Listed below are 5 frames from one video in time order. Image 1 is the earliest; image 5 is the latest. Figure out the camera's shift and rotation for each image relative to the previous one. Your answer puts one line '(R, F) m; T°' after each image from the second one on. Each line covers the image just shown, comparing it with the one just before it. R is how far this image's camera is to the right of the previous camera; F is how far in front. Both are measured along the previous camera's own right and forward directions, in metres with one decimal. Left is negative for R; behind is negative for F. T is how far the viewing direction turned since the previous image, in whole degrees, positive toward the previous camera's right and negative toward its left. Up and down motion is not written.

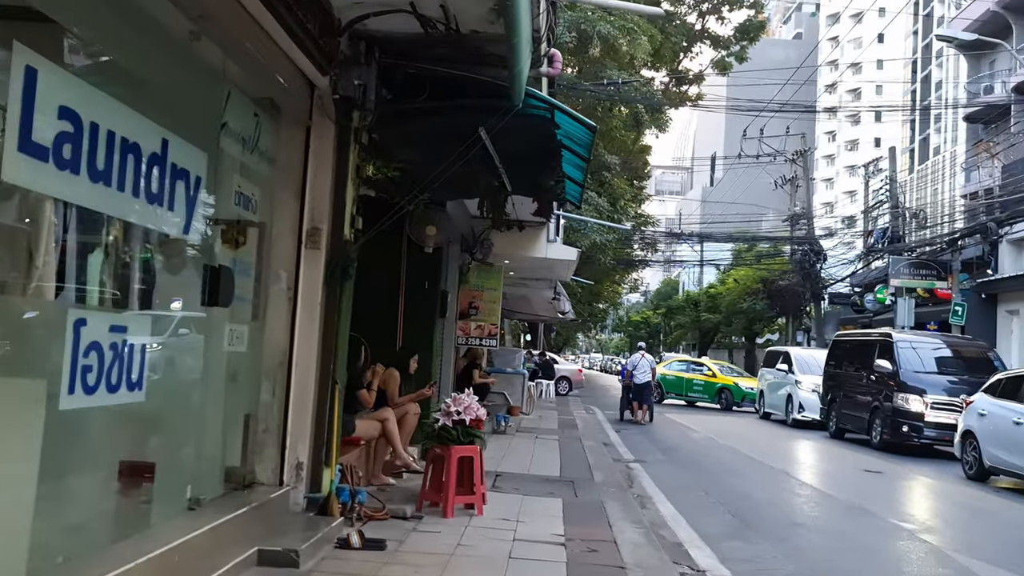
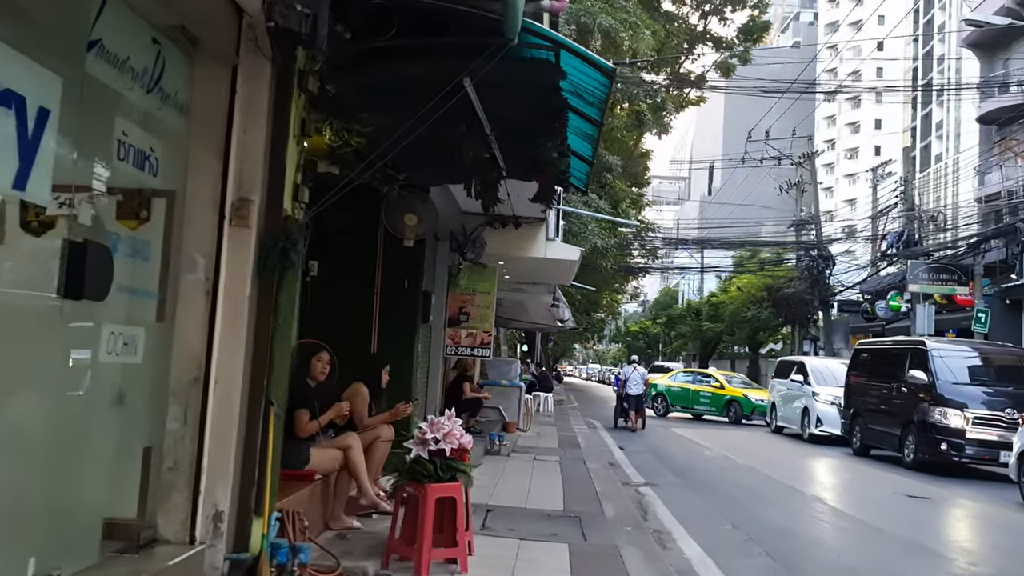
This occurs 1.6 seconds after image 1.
(0.0, +1.5) m; 0°
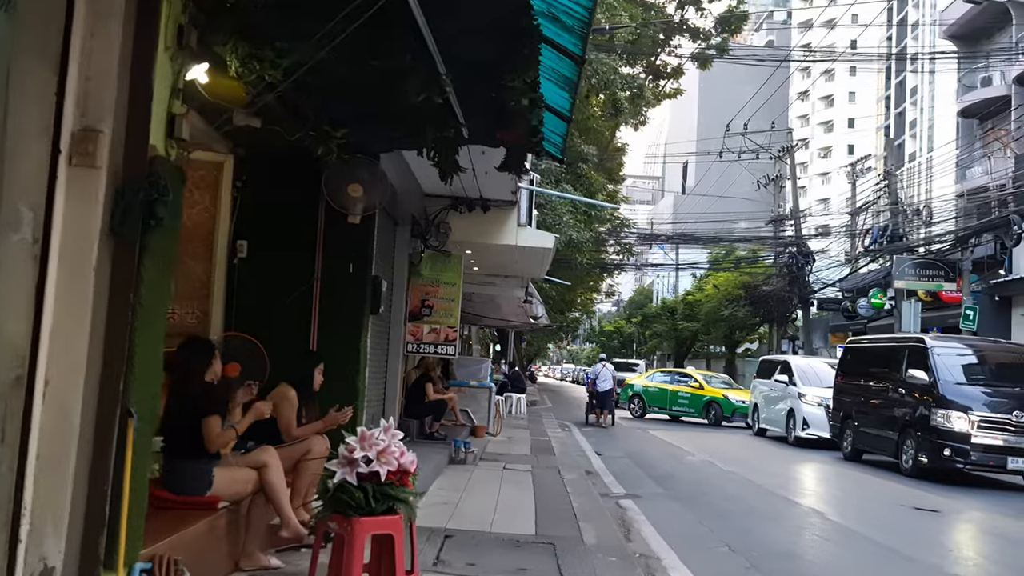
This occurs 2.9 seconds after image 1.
(+0.1, +1.2) m; +2°
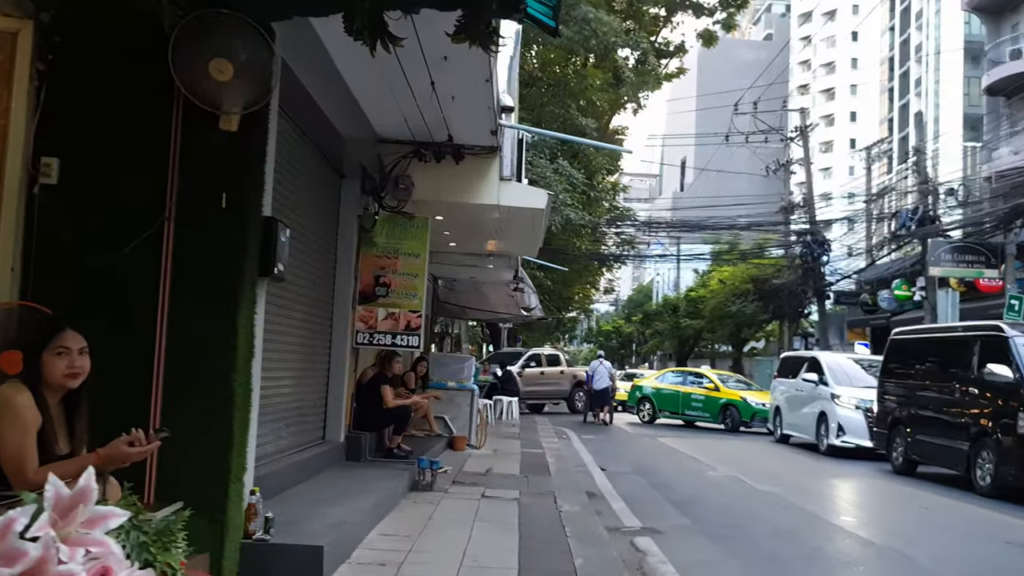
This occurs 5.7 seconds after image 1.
(+0.2, +2.7) m; 0°
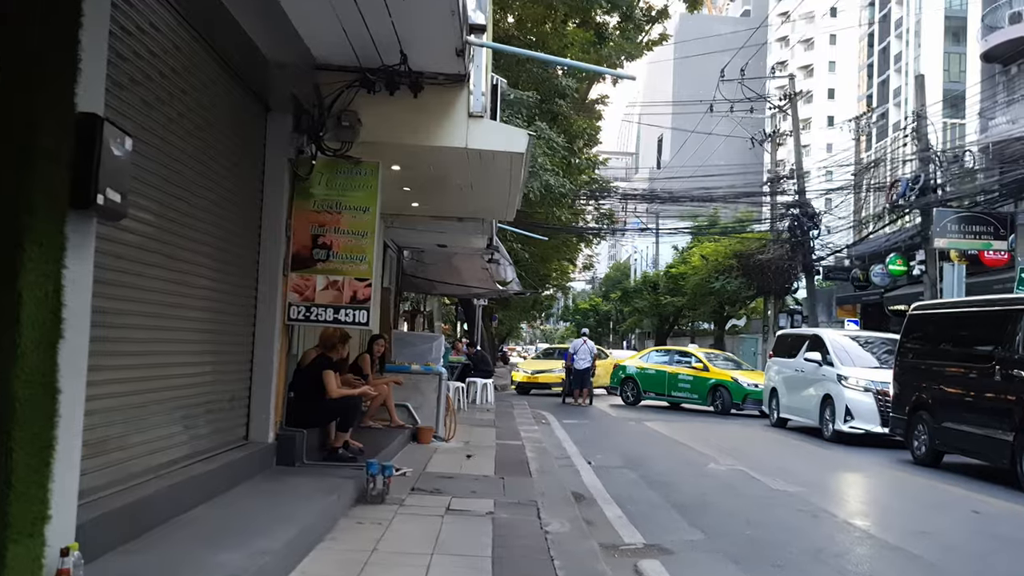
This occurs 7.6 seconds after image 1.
(0.0, +1.7) m; +2°
